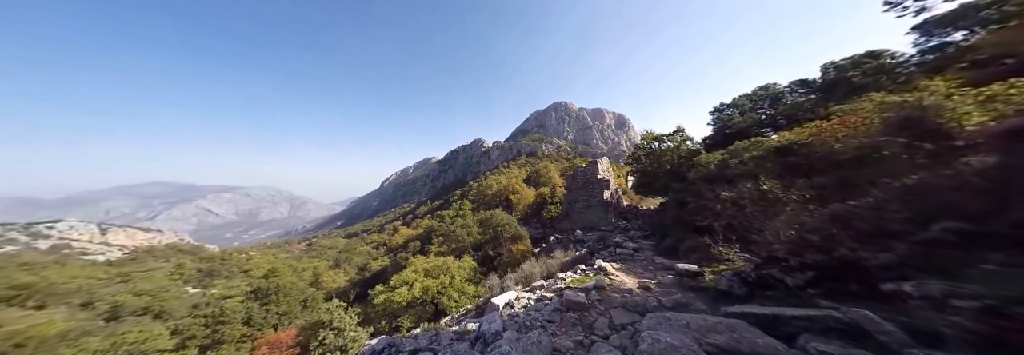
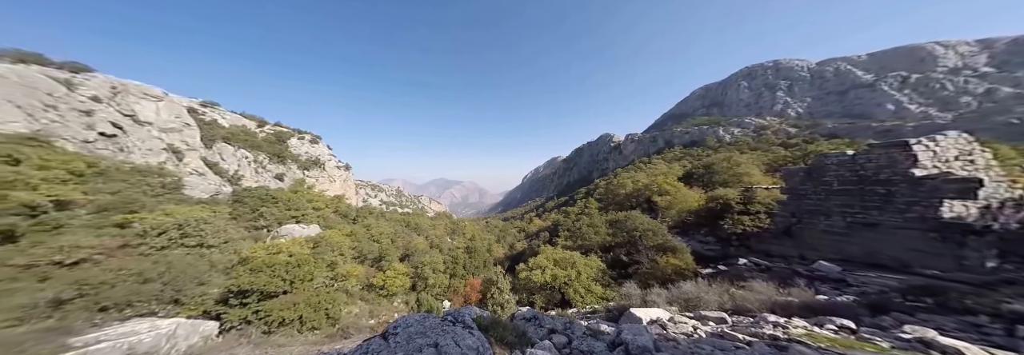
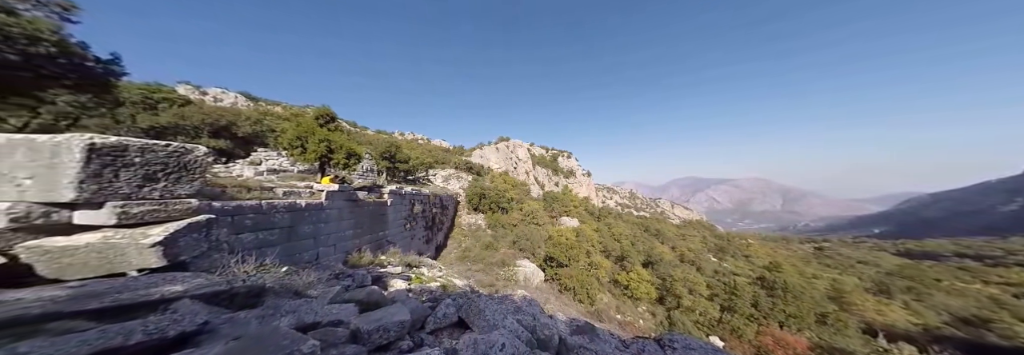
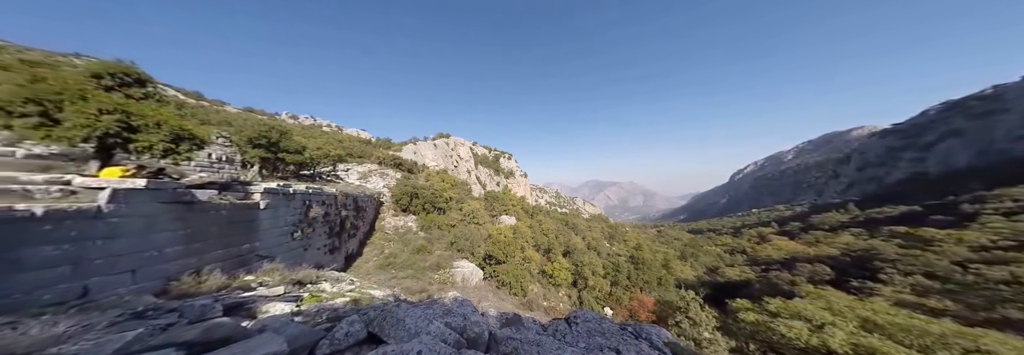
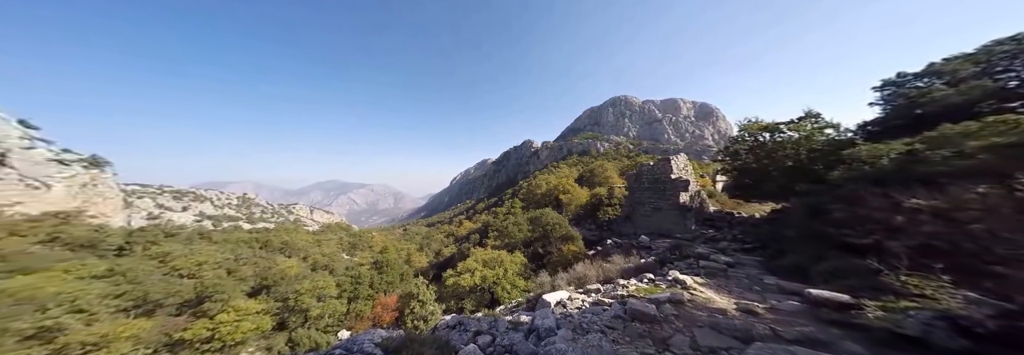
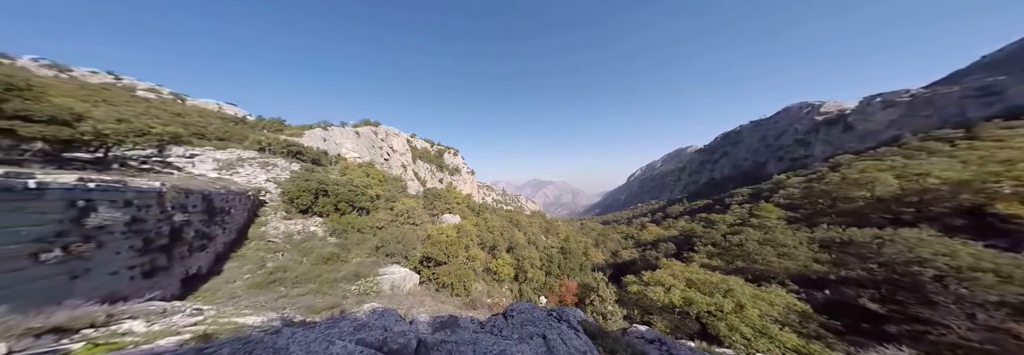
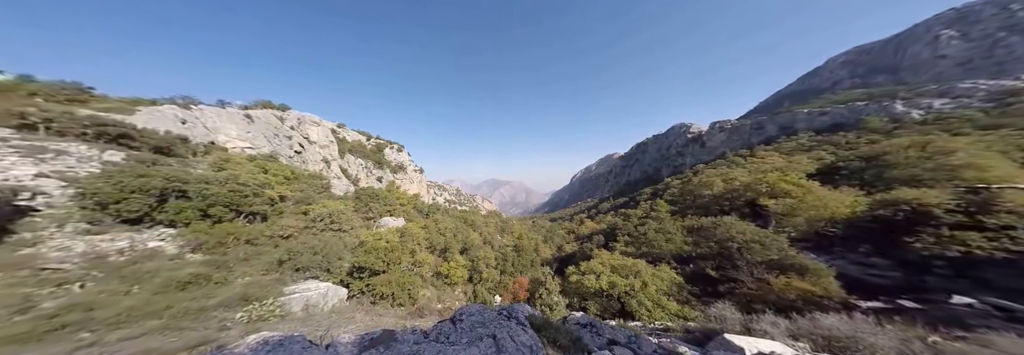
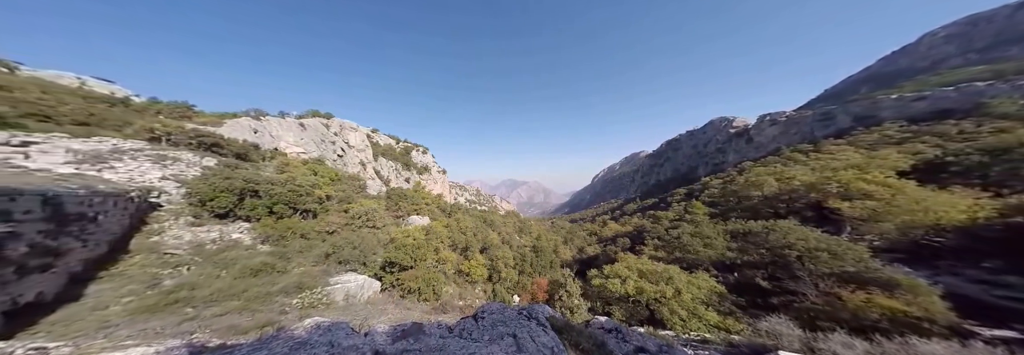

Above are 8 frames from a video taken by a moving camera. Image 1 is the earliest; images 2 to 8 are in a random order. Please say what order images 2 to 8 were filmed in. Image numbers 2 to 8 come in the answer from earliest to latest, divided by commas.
5, 2, 7, 8, 6, 4, 3
